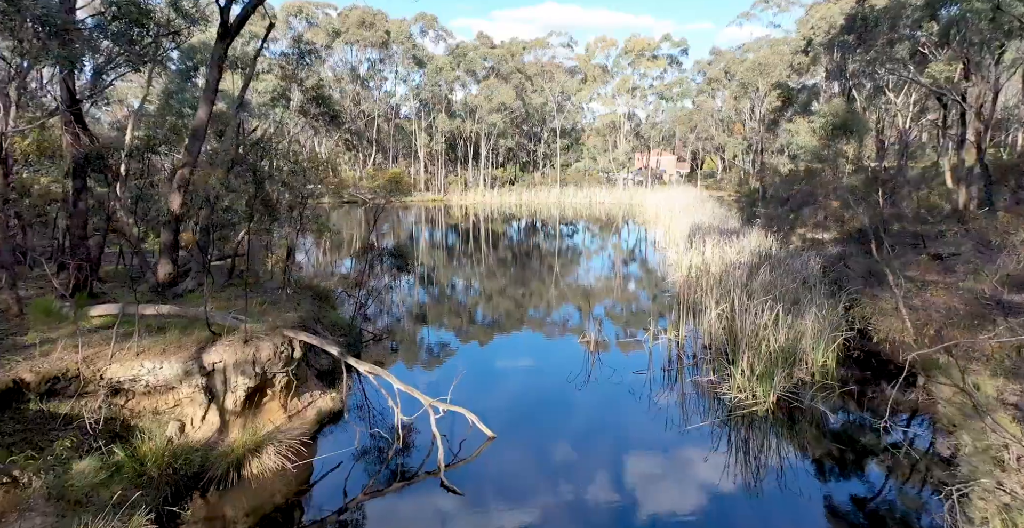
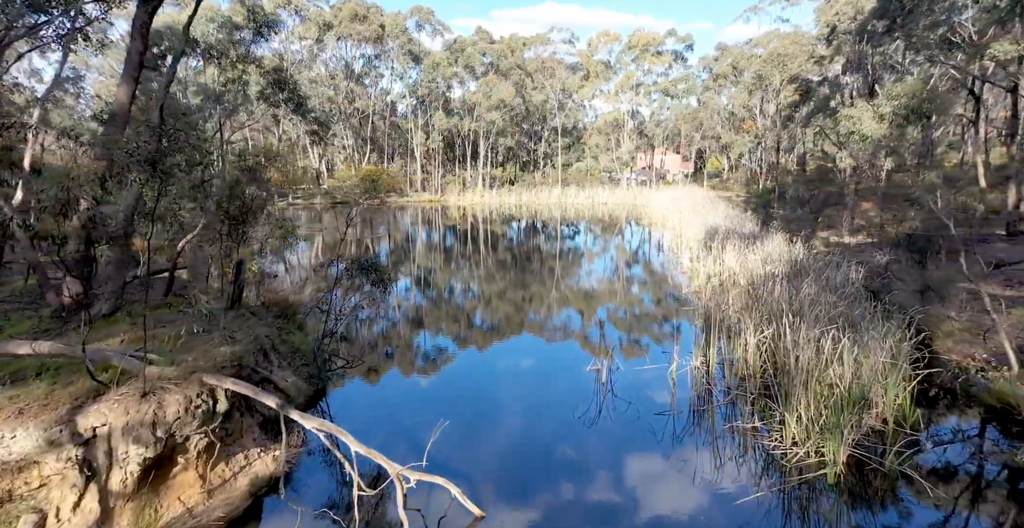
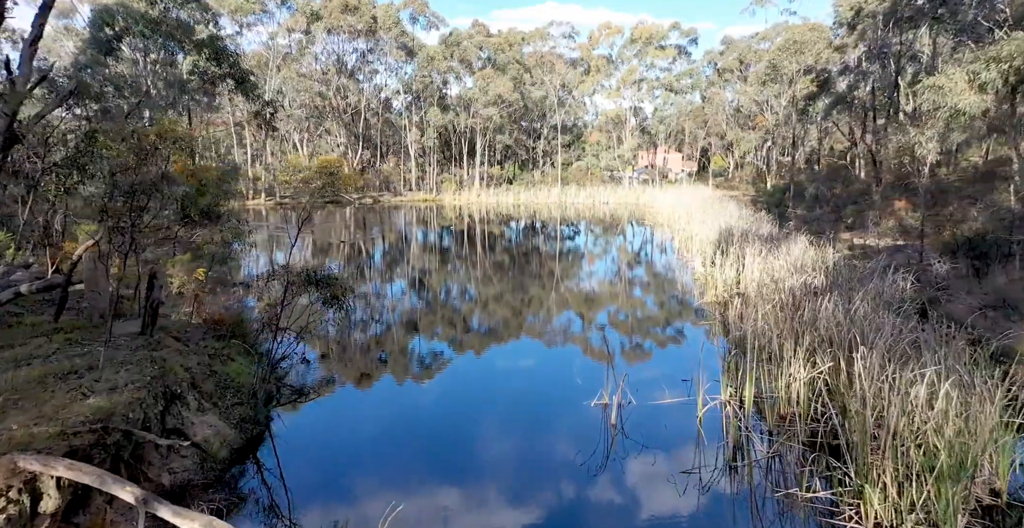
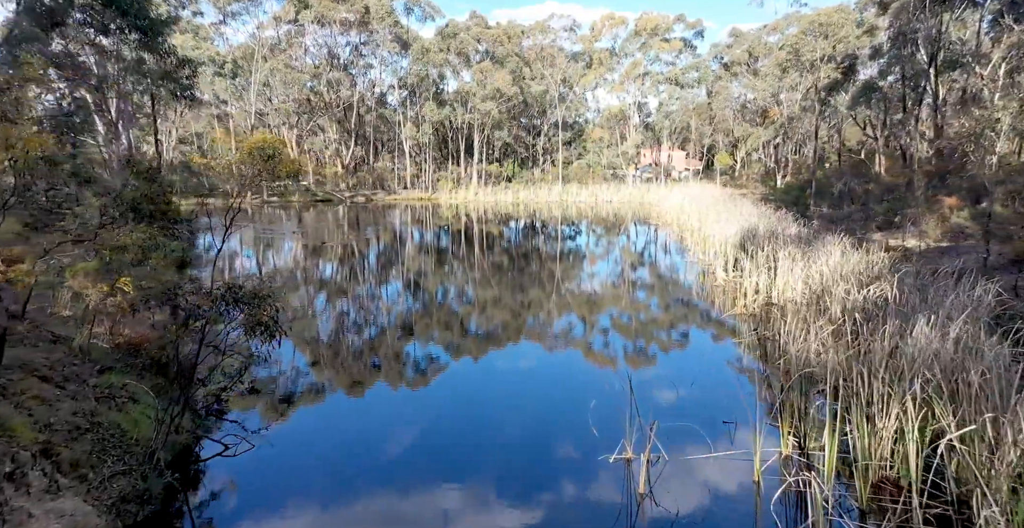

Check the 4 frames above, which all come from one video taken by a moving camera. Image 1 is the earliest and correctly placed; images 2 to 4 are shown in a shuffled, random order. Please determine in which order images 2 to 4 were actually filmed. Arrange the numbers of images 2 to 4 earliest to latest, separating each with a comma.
2, 3, 4
